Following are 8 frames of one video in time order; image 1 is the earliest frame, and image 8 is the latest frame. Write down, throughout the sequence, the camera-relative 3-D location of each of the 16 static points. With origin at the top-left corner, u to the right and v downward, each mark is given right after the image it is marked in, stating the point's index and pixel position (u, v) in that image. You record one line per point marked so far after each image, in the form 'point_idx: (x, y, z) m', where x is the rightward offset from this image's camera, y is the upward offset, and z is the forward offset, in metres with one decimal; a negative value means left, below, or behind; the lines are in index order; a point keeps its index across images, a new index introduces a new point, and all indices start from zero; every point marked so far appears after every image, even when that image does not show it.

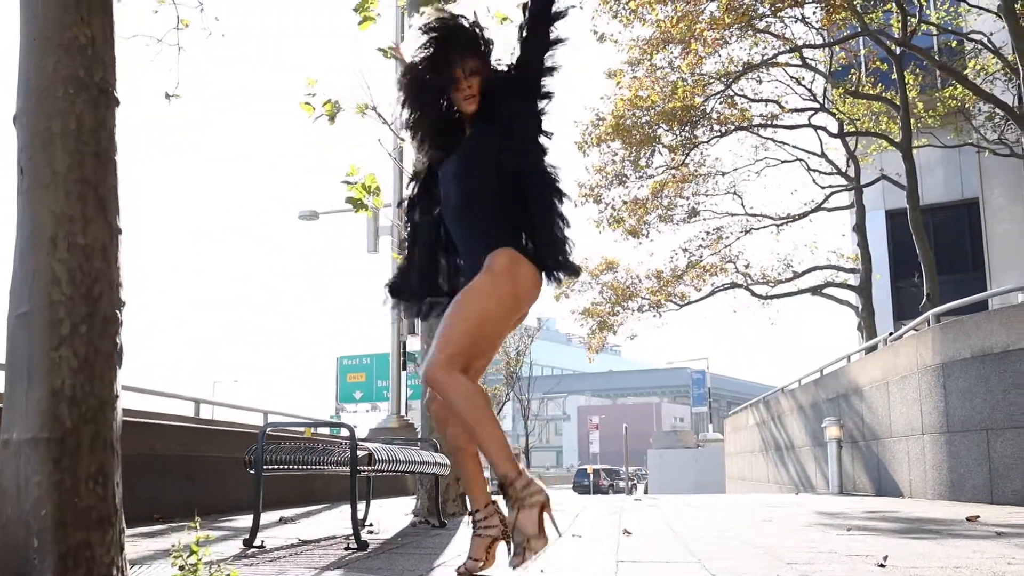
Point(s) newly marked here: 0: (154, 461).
0: (-2.8, -1.3, +7.5) m
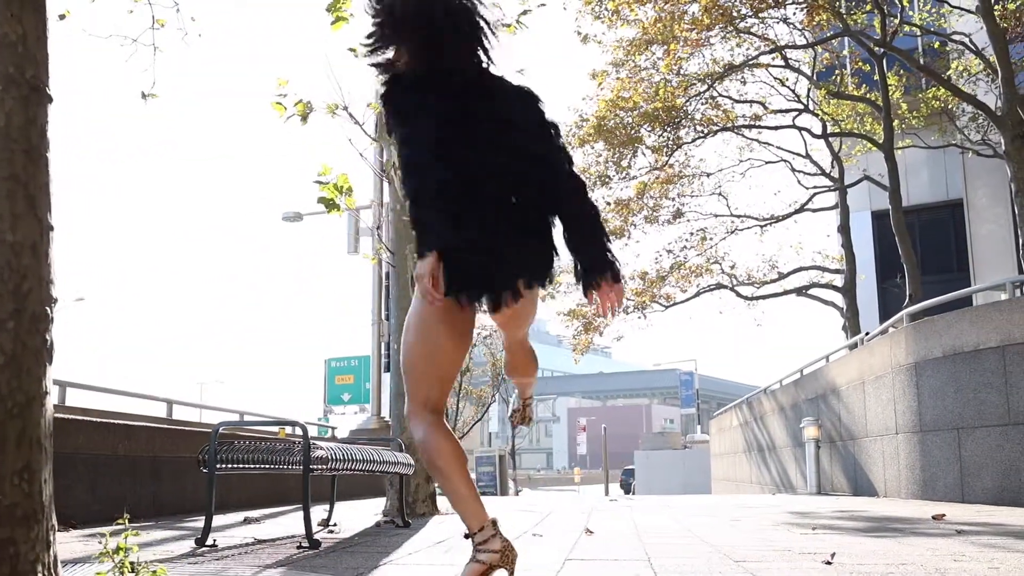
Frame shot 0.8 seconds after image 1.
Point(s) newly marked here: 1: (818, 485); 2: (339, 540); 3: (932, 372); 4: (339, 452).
0: (-3.0, -1.3, +7.5) m
1: (+4.7, -3.0, +14.8) m
2: (-1.0, -1.4, +5.5) m
3: (+4.4, -0.9, +10.1) m
4: (-1.1, -1.0, +6.0) m
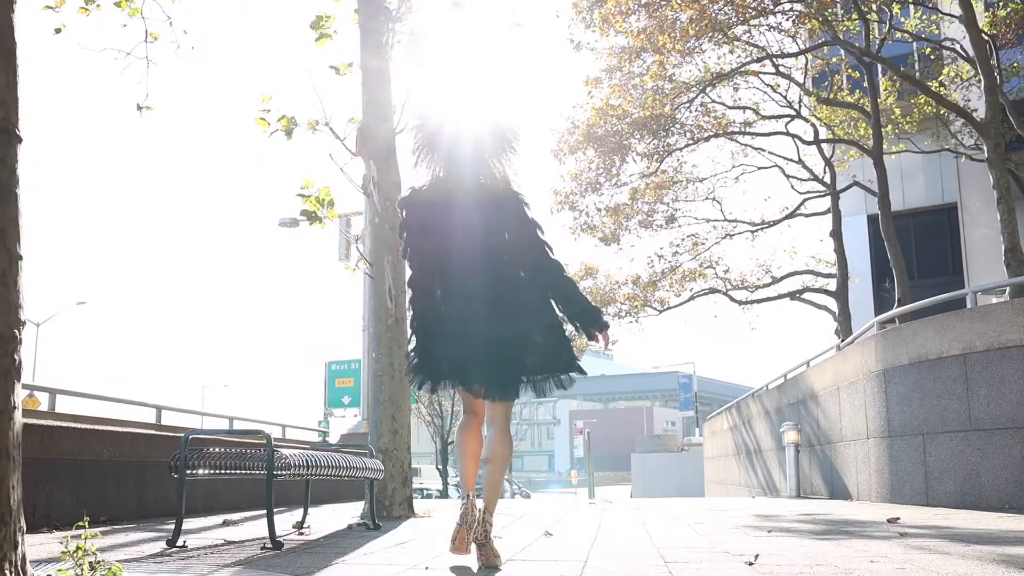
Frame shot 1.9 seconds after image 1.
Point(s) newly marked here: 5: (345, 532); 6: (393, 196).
0: (-3.3, -1.4, +7.8) m
1: (+4.5, -3.1, +15.0) m
2: (-1.2, -1.5, +5.8) m
3: (+4.2, -1.0, +10.4) m
4: (-1.3, -1.1, +6.3) m
5: (-1.2, -1.7, +6.7) m
6: (-1.2, +0.9, +9.5) m
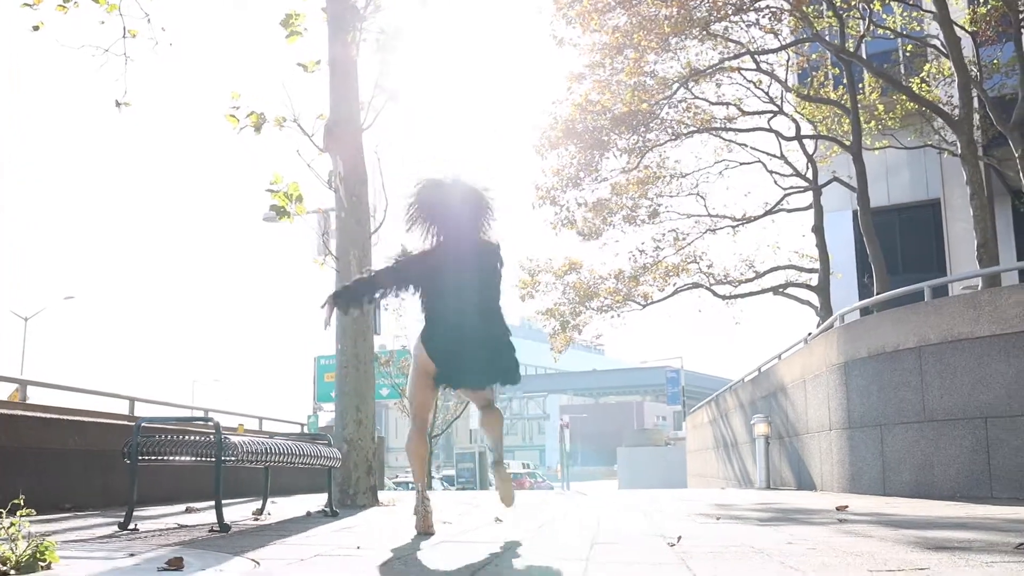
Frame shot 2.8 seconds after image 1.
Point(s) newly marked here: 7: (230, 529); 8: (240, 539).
0: (-3.6, -1.4, +7.9) m
1: (+4.1, -3.0, +15.3) m
2: (-1.6, -1.5, +5.9) m
3: (+3.8, -0.9, +10.6) m
4: (-1.6, -1.1, +6.5) m
5: (-1.5, -1.6, +6.8) m
6: (-1.5, +1.0, +9.6) m
7: (-1.6, -1.3, +5.4) m
8: (-1.4, -1.3, +4.9) m
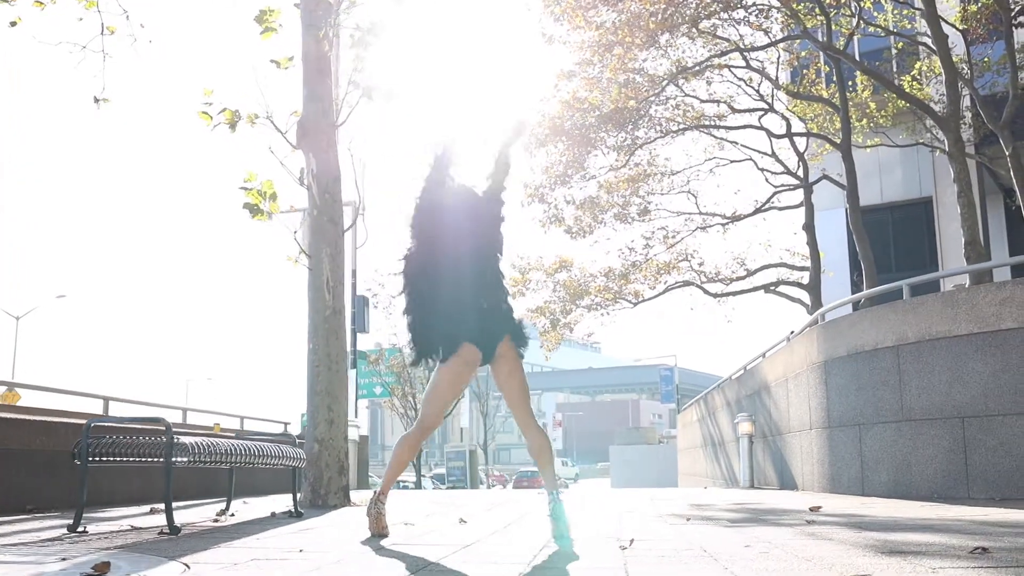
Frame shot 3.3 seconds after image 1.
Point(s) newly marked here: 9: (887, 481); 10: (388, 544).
0: (-3.9, -1.4, +7.8) m
1: (+3.8, -3.0, +15.2) m
2: (-1.8, -1.5, +5.8) m
3: (+3.6, -0.9, +10.5) m
4: (-1.9, -1.0, +6.4) m
5: (-1.7, -1.6, +6.7) m
6: (-1.8, +1.0, +9.5) m
7: (-1.8, -1.3, +5.3) m
8: (-1.6, -1.3, +4.8) m
9: (+3.8, -1.9, +9.7) m
10: (-0.7, -1.3, +5.1) m
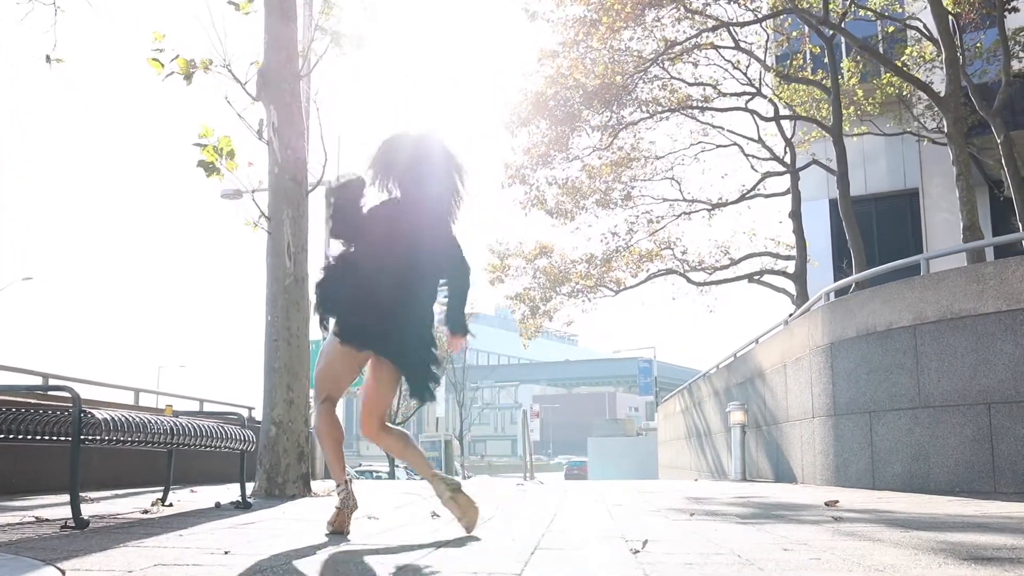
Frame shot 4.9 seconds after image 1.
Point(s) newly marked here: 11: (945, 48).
0: (-4.0, -1.1, +6.8) m
1: (+3.5, -2.7, +14.4) m
2: (-1.9, -1.2, +4.9) m
3: (+3.4, -0.7, +9.7) m
4: (-2.0, -0.8, +5.4) m
5: (-1.9, -1.3, +5.8) m
6: (-1.9, +1.3, +8.6) m
7: (-1.9, -1.1, +4.3) m
8: (-1.7, -1.0, +3.9) m
9: (+3.6, -1.7, +8.9) m
10: (-0.7, -1.1, +4.2) m
11: (+7.9, +4.4, +17.5) m
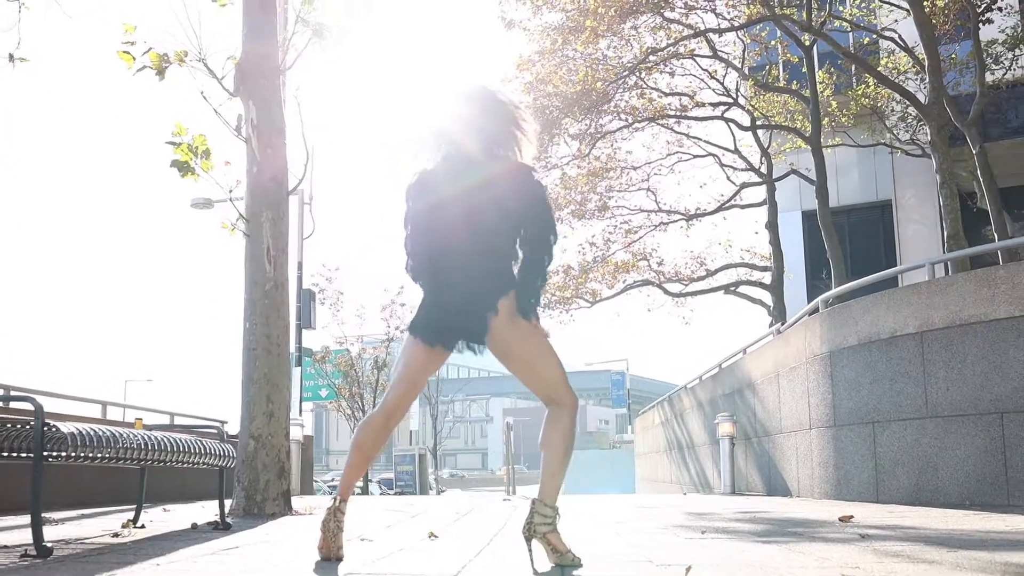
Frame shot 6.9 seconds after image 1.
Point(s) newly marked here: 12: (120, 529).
0: (-4.0, -1.1, +6.2) m
1: (+3.2, -2.9, +14.0) m
2: (-1.9, -1.2, +4.4) m
3: (+3.3, -0.7, +9.4) m
4: (-2.0, -0.8, +5.0) m
5: (-1.8, -1.4, +5.3) m
6: (-2.0, +1.2, +8.1) m
7: (-1.8, -1.1, +3.8) m
8: (-1.6, -1.0, +3.4) m
9: (+3.5, -1.8, +8.5) m
10: (-0.7, -1.1, +3.7) m
11: (+7.5, +4.3, +17.4) m
12: (-2.2, -1.4, +5.4) m
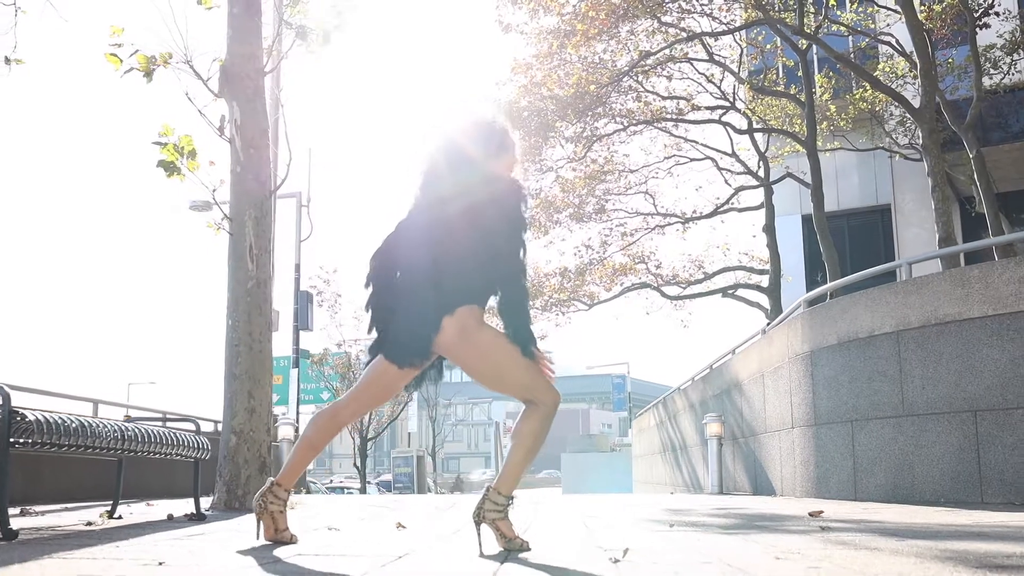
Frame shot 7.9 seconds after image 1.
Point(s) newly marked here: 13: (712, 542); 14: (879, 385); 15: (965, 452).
0: (-4.2, -1.0, +6.4) m
1: (+3.1, -2.9, +14.1) m
2: (-2.1, -1.2, +4.5) m
3: (+3.1, -0.7, +9.5) m
4: (-2.1, -0.7, +5.1) m
5: (-2.0, -1.3, +5.4) m
6: (-2.2, +1.2, +8.2) m
7: (-2.0, -1.0, +3.9) m
8: (-1.8, -1.0, +3.5) m
9: (+3.3, -1.8, +8.6) m
10: (-0.8, -1.1, +3.8) m
11: (+7.4, +4.2, +17.5) m
12: (-2.4, -1.3, +5.5) m
13: (+0.9, -1.2, +4.5) m
14: (+3.3, -0.9, +8.7) m
15: (+3.7, -1.3, +7.9) m
